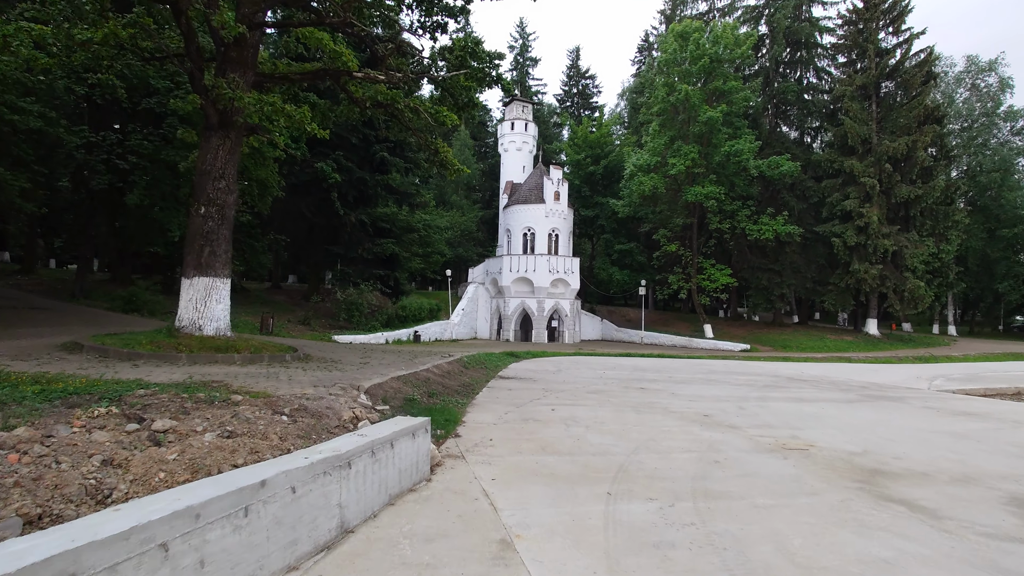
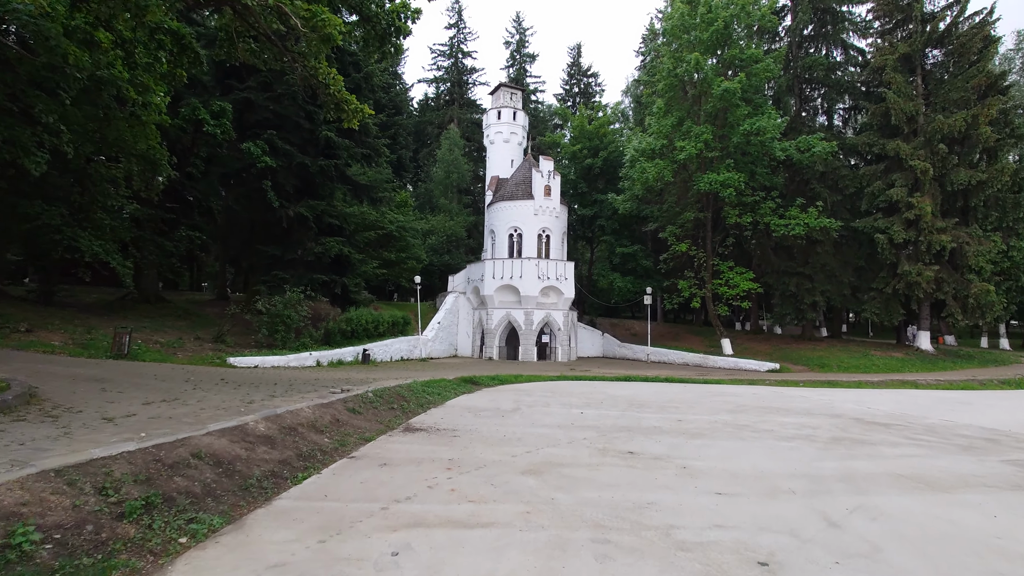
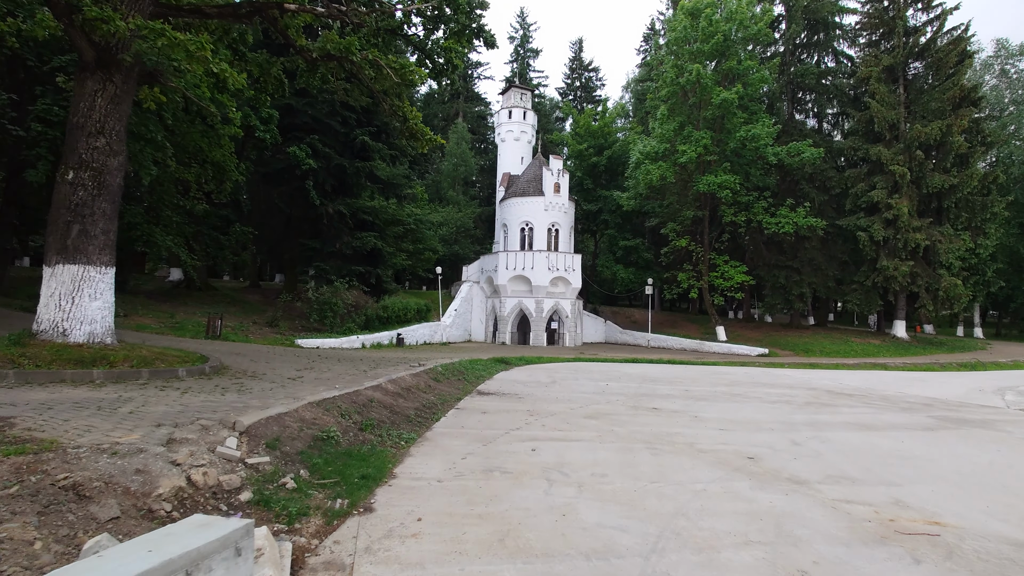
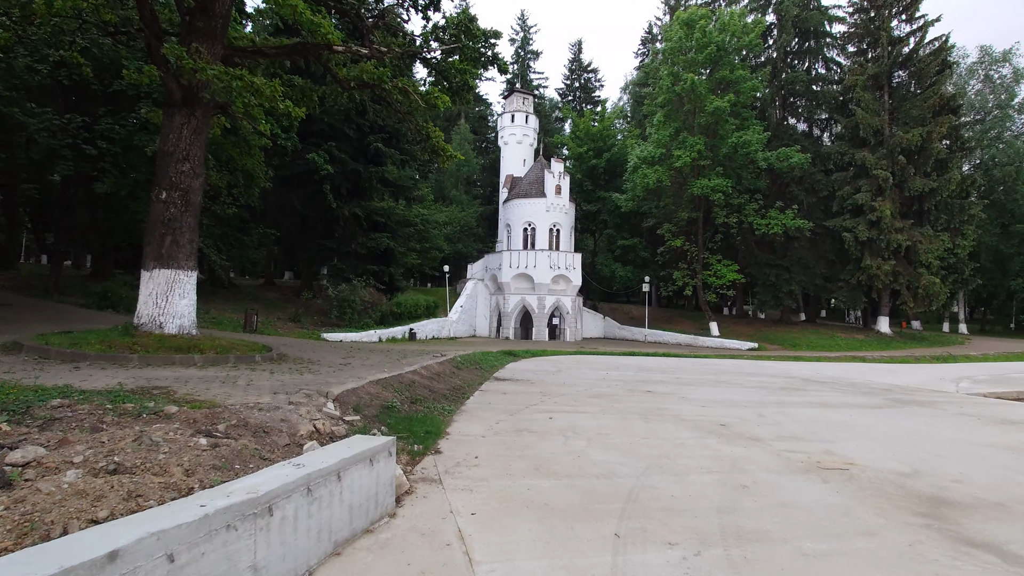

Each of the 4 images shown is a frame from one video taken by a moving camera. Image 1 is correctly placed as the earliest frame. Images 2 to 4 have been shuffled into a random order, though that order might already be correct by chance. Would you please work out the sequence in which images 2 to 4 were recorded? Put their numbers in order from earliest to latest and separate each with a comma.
4, 3, 2
